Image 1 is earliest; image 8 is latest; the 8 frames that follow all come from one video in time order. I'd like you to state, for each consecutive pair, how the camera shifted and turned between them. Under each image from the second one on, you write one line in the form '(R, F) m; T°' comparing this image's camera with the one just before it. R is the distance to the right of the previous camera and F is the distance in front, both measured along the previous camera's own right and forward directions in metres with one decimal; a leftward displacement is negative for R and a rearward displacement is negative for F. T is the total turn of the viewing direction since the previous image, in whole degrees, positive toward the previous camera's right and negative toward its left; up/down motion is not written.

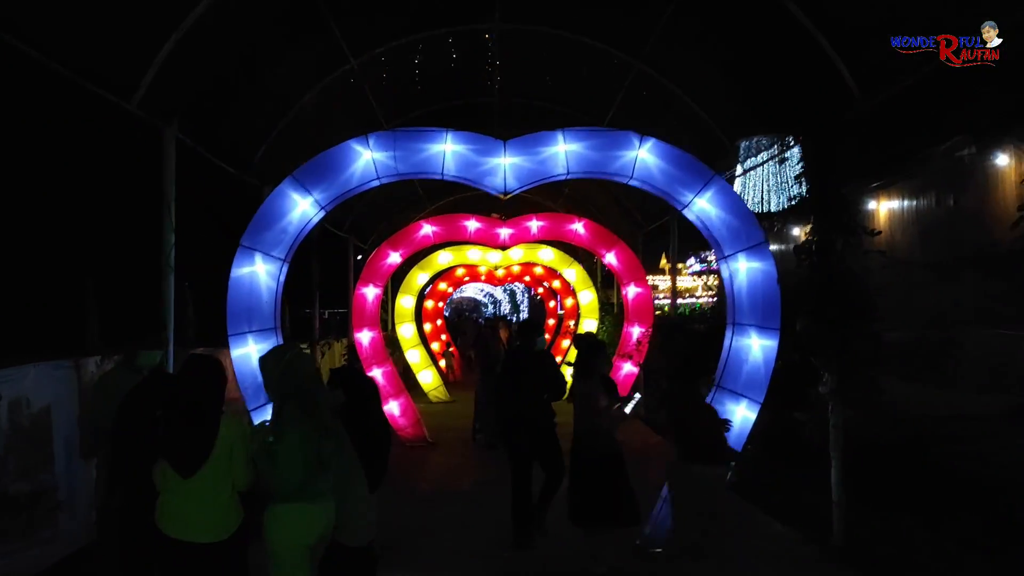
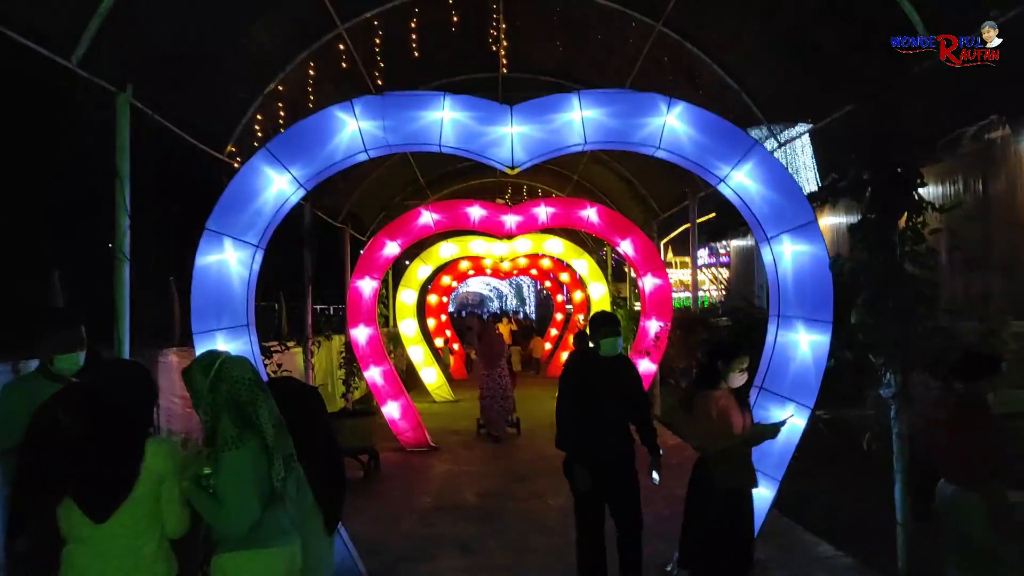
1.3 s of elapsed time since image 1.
(0.0, +0.8) m; 0°
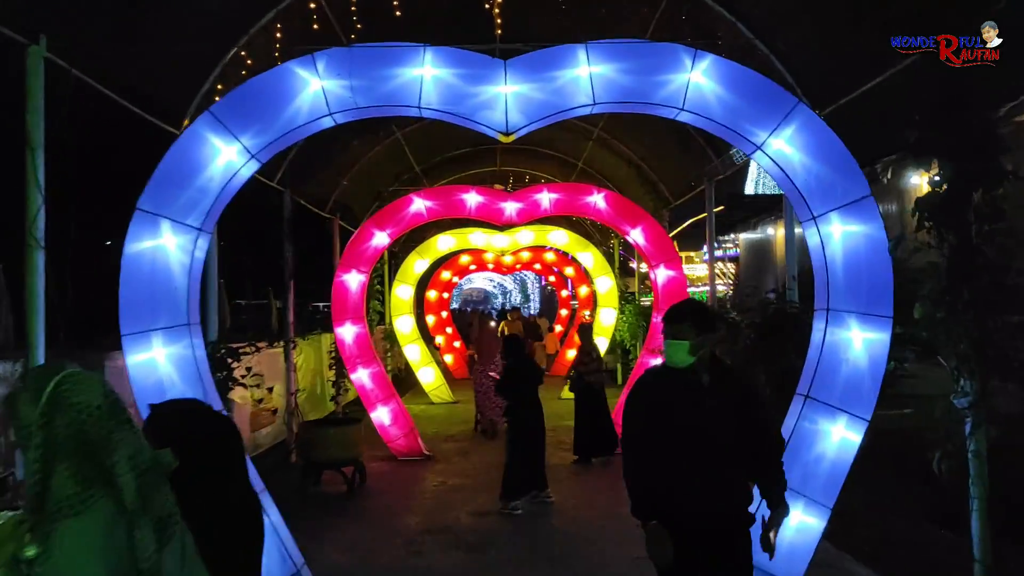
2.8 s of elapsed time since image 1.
(+0.1, +0.8) m; 0°
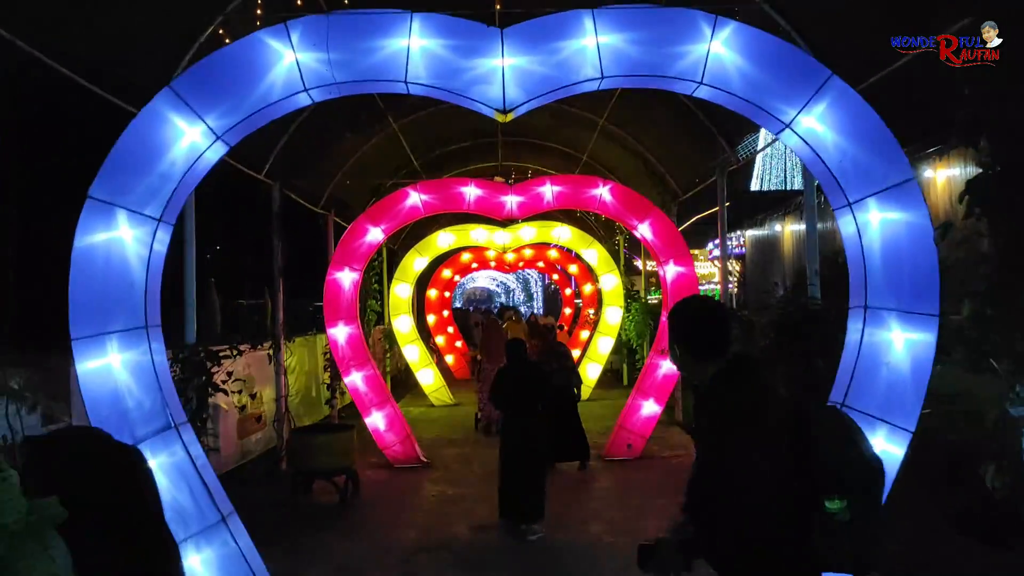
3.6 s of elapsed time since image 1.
(0.0, +0.5) m; 0°
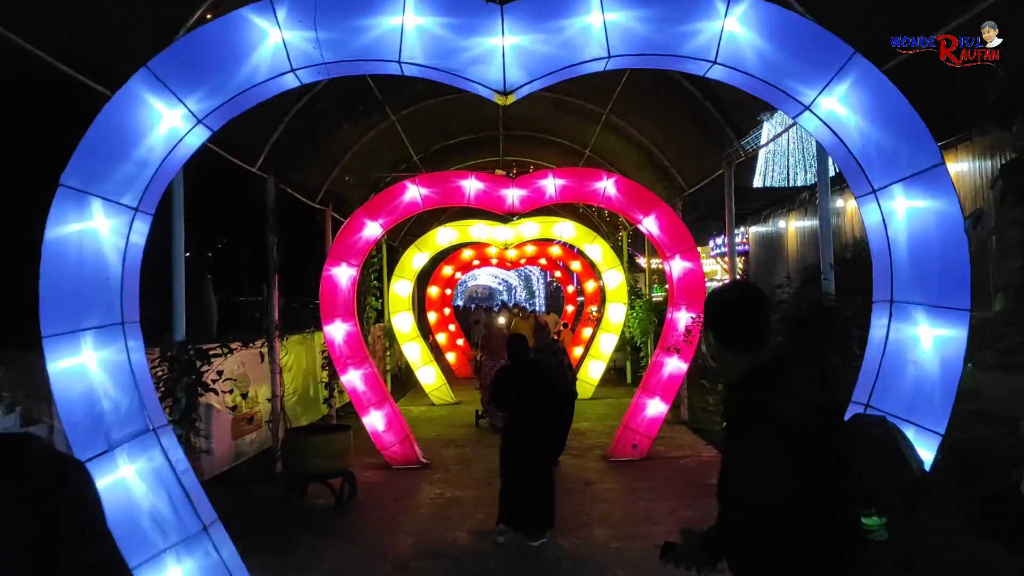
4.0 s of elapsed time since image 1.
(0.0, +0.2) m; 0°
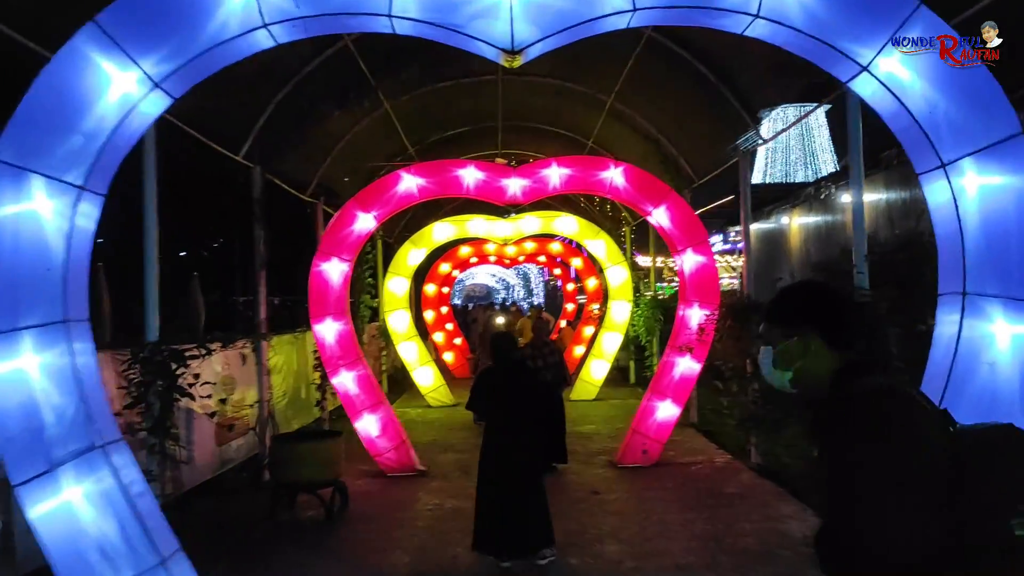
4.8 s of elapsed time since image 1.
(-0.1, +0.5) m; 0°
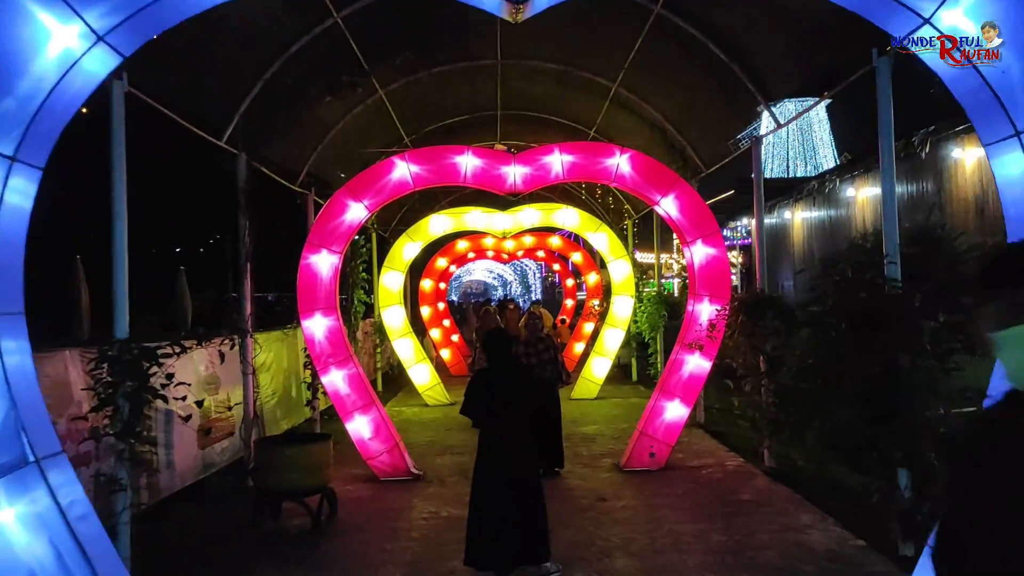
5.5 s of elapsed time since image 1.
(0.0, +0.4) m; 0°
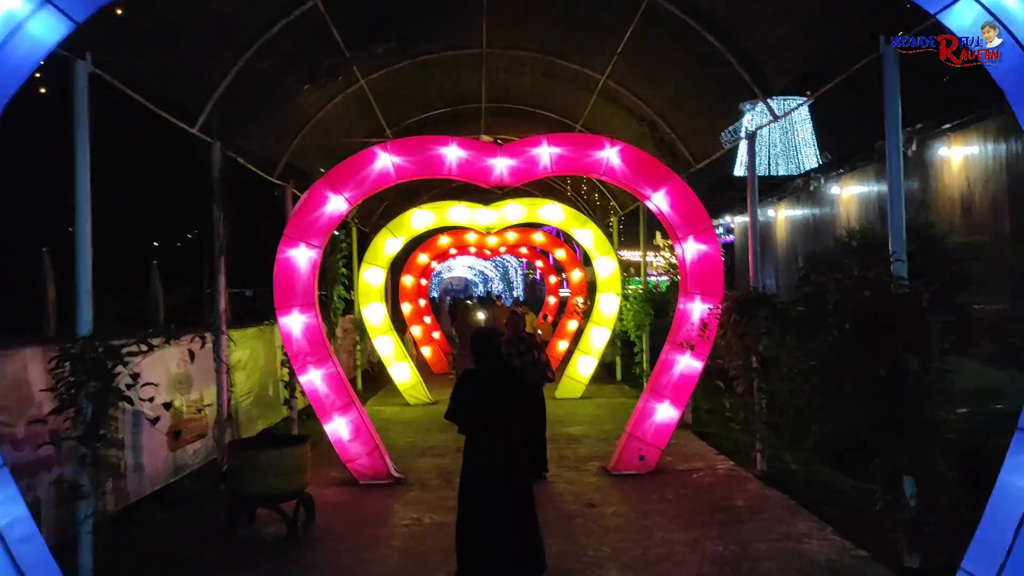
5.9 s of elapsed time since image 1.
(-0.1, +0.3) m; +1°
